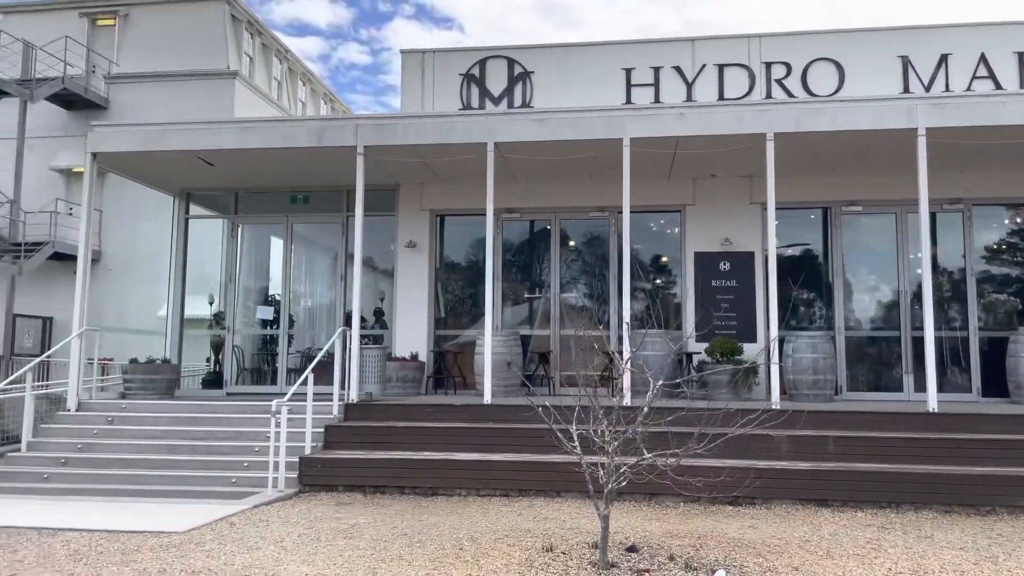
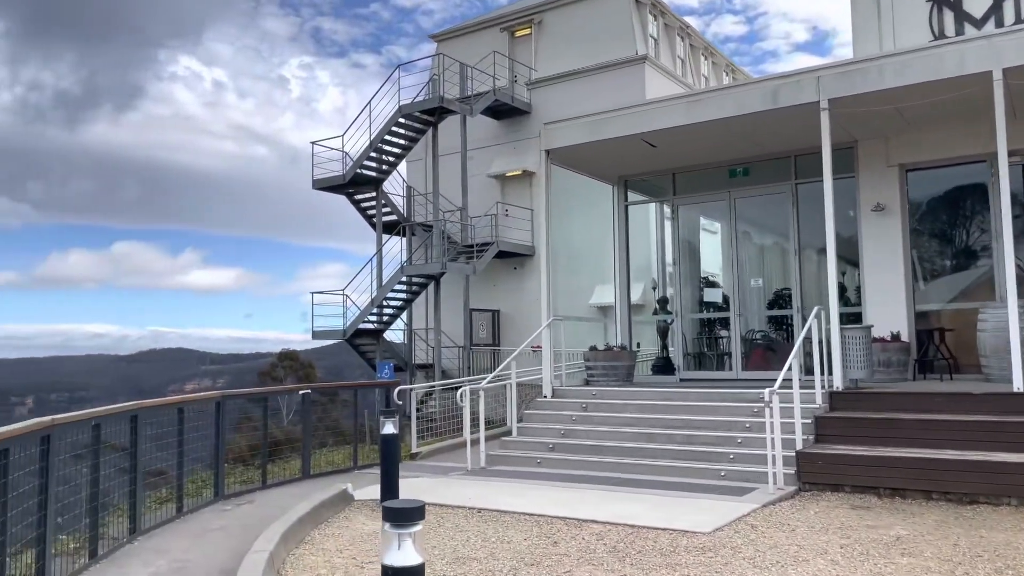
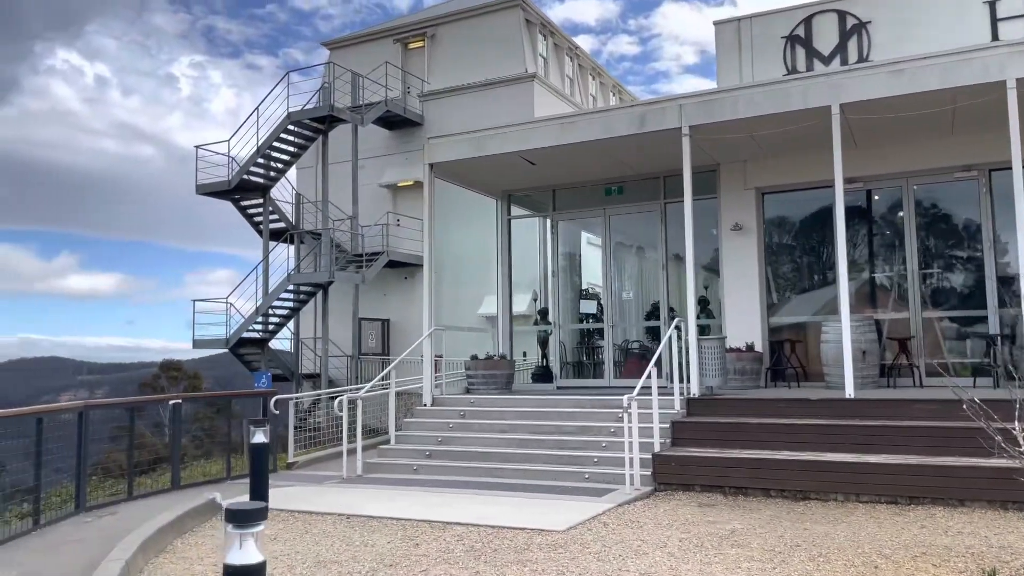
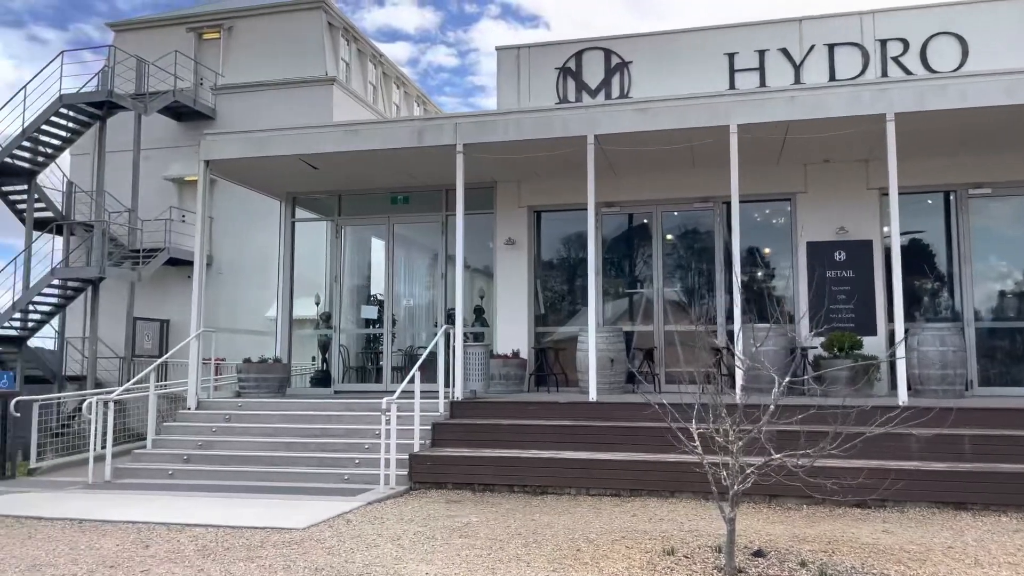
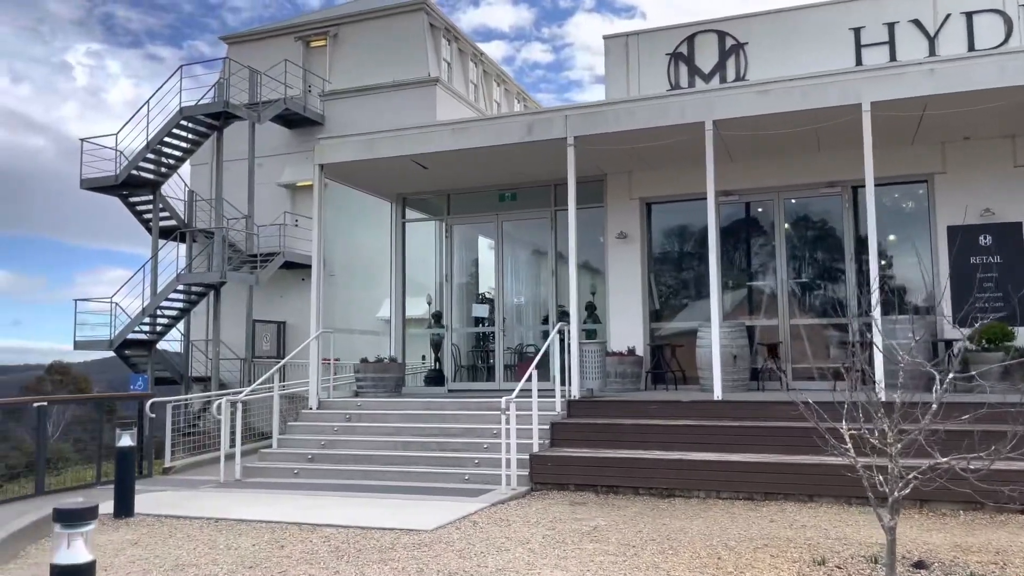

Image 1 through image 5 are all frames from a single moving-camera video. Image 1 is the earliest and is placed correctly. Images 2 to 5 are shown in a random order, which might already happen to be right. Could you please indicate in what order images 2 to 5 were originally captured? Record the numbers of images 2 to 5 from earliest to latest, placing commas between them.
4, 5, 3, 2
